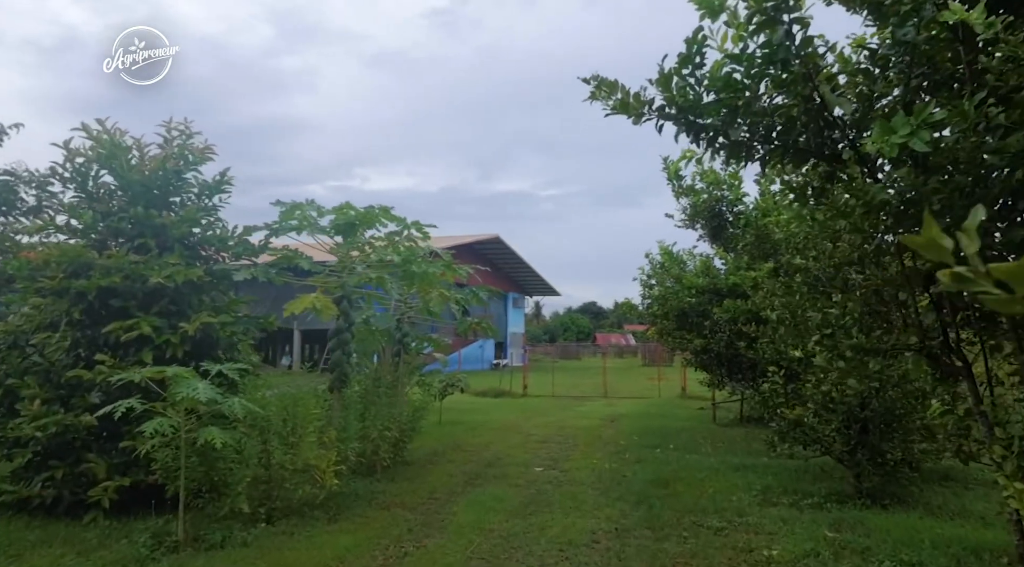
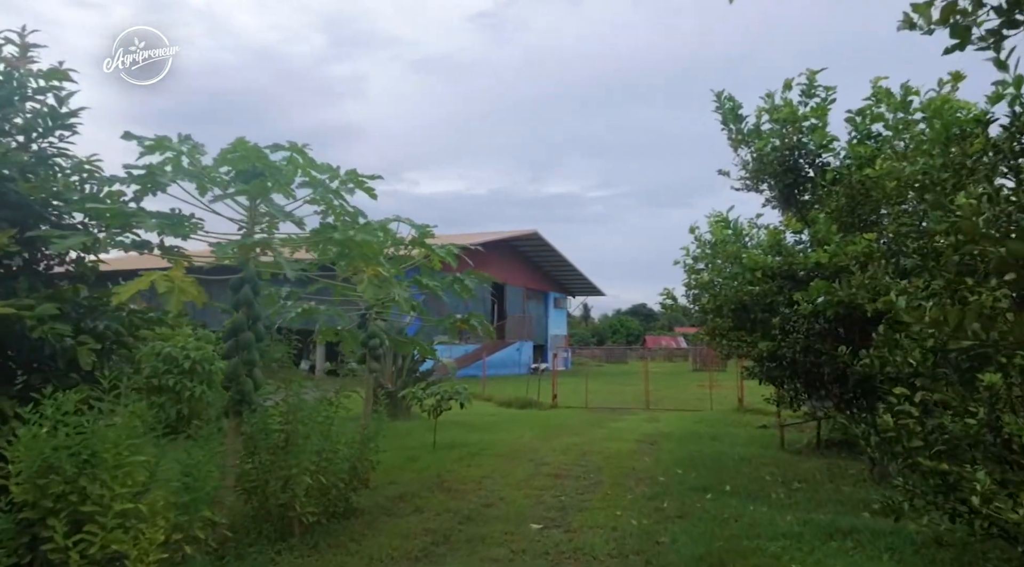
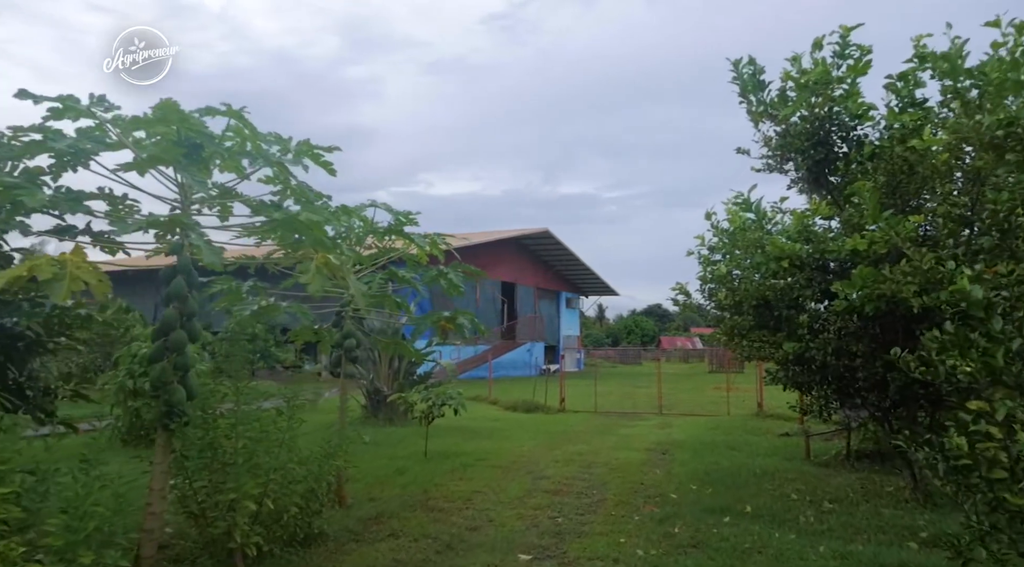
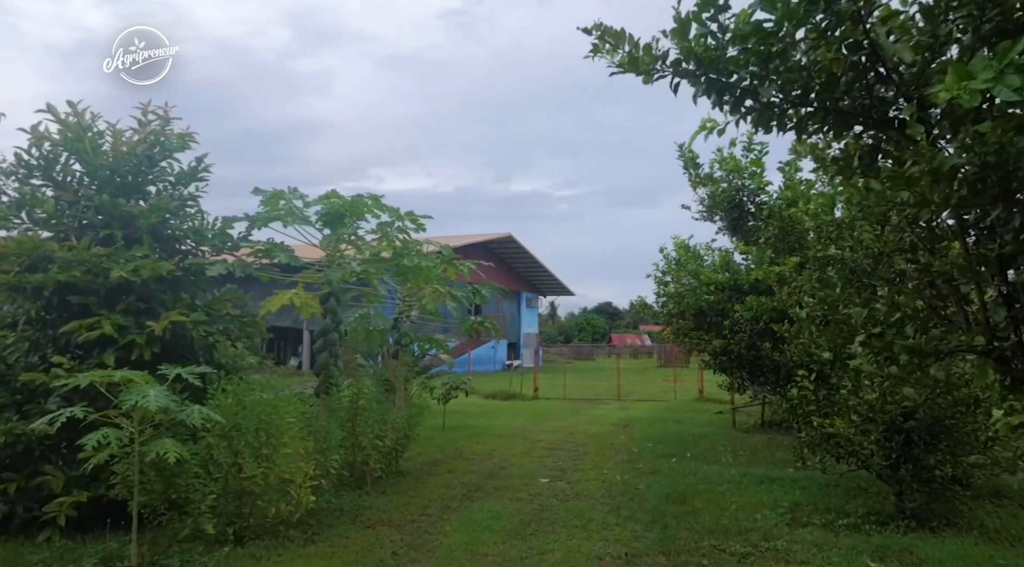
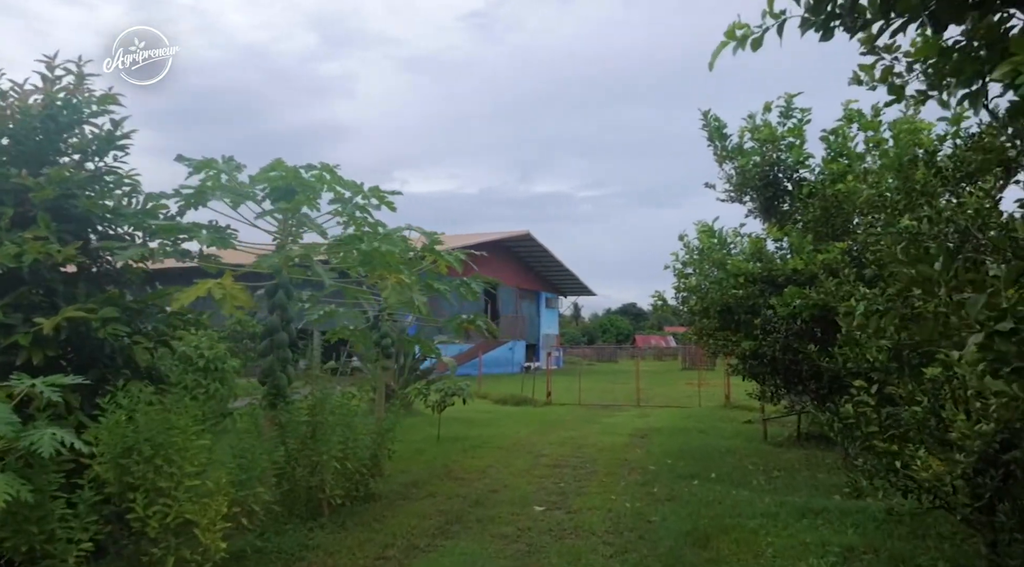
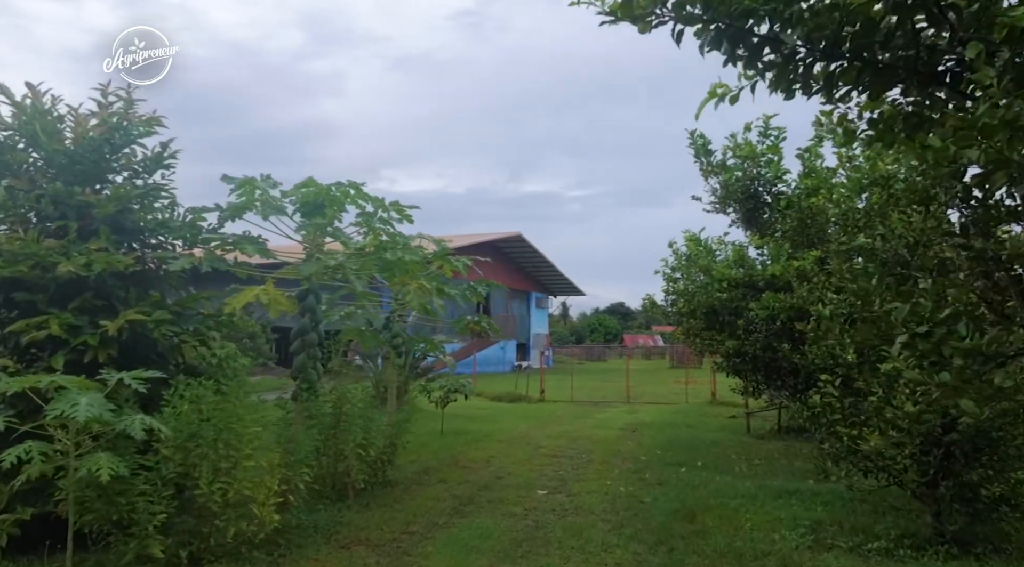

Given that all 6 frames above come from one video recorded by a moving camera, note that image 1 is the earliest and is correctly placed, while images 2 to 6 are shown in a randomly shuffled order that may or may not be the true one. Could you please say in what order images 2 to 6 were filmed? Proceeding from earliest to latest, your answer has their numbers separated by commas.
4, 6, 5, 2, 3
